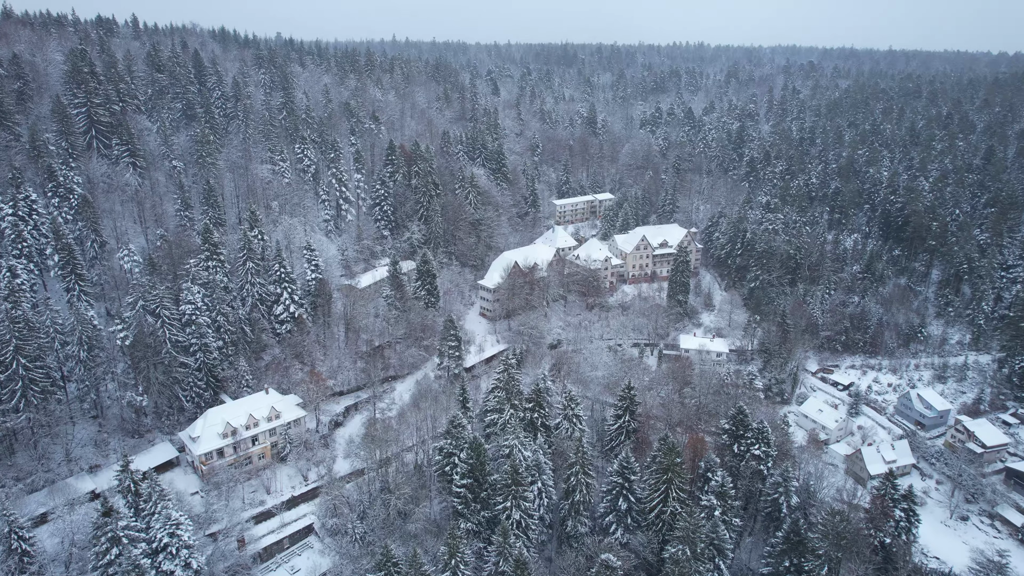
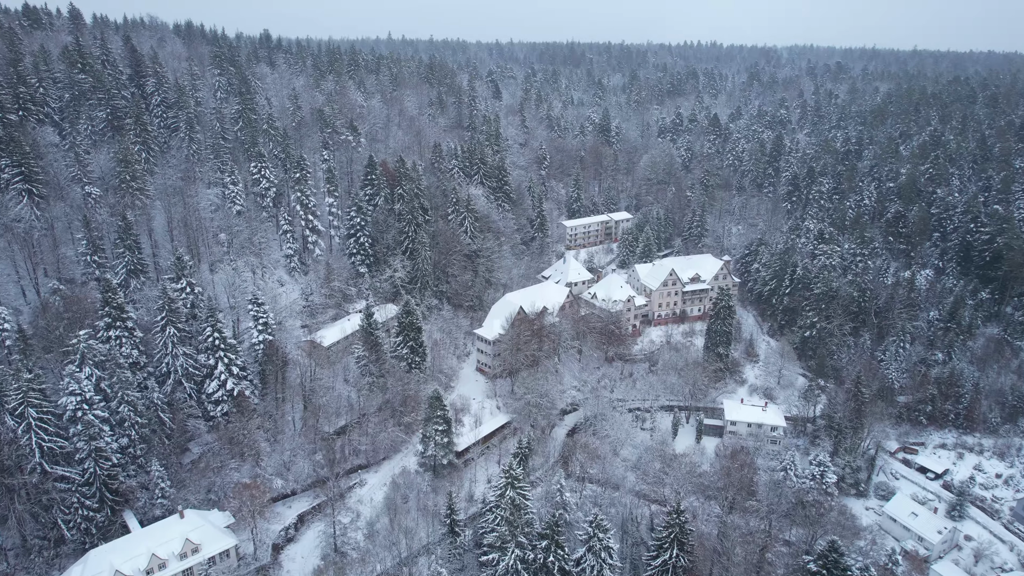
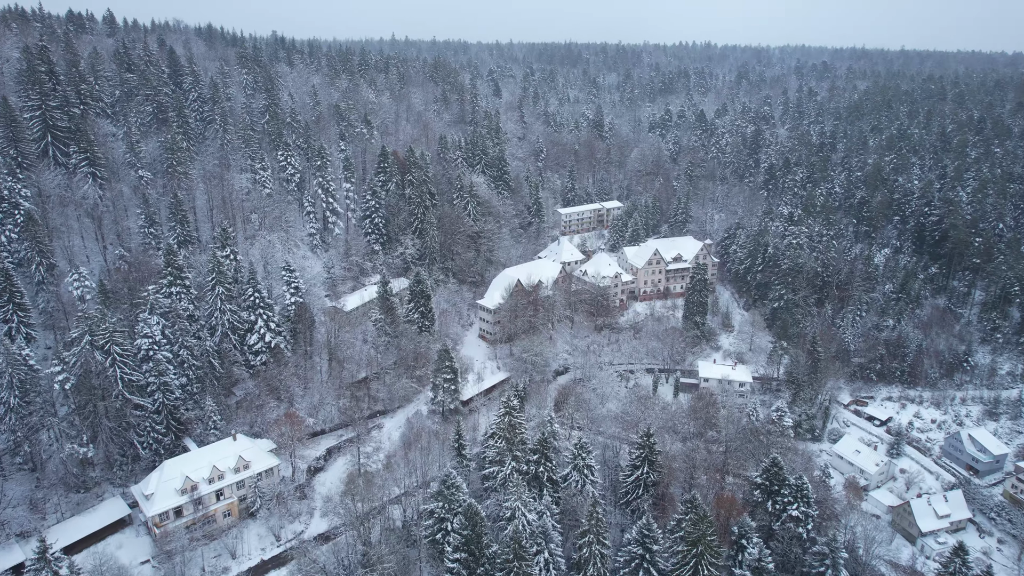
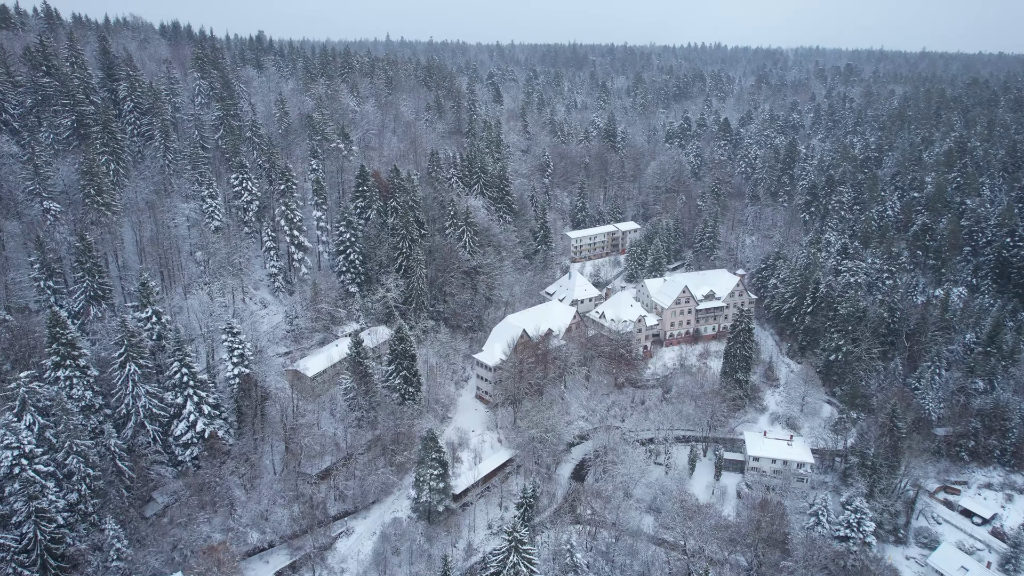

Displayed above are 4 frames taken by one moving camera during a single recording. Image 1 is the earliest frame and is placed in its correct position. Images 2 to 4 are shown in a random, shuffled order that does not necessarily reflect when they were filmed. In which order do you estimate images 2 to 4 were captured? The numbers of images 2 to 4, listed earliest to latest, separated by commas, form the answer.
3, 2, 4
